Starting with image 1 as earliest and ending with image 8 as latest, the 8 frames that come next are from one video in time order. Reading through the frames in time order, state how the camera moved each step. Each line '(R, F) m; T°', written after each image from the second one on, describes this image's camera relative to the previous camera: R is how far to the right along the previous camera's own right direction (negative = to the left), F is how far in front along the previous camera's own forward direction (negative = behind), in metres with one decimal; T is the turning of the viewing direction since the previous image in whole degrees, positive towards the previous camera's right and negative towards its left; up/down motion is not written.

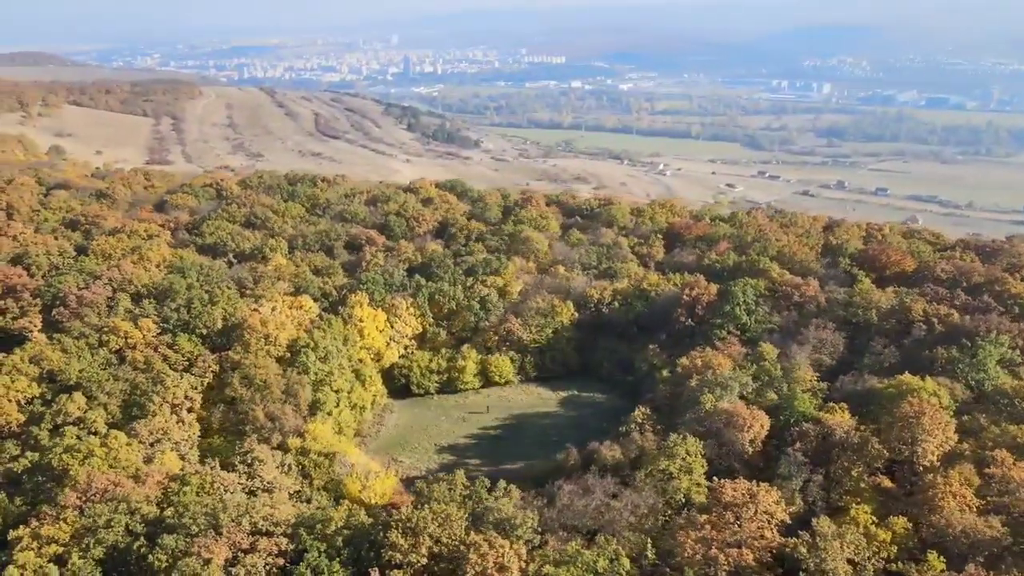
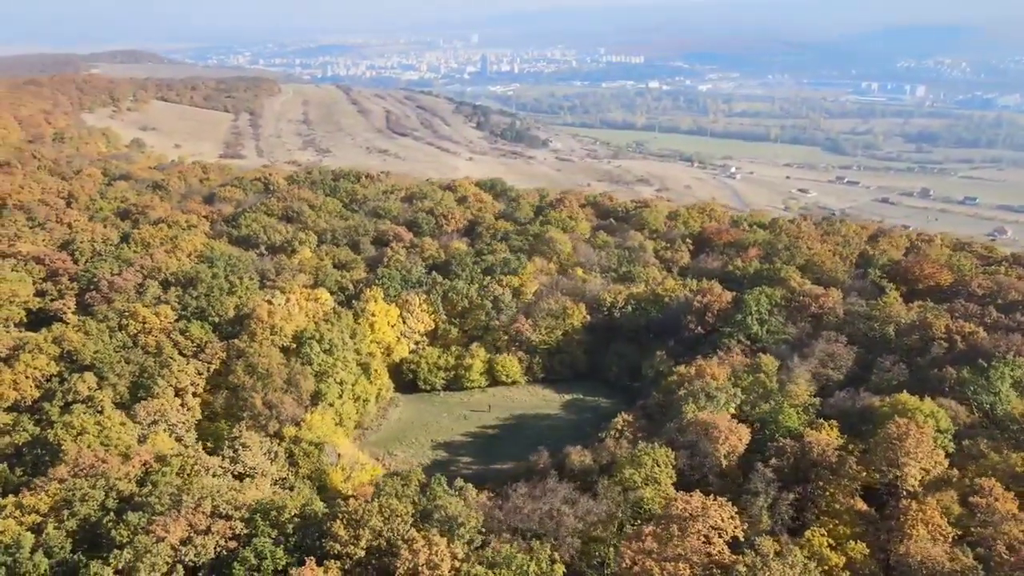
(+2.6, +0.1) m; -5°
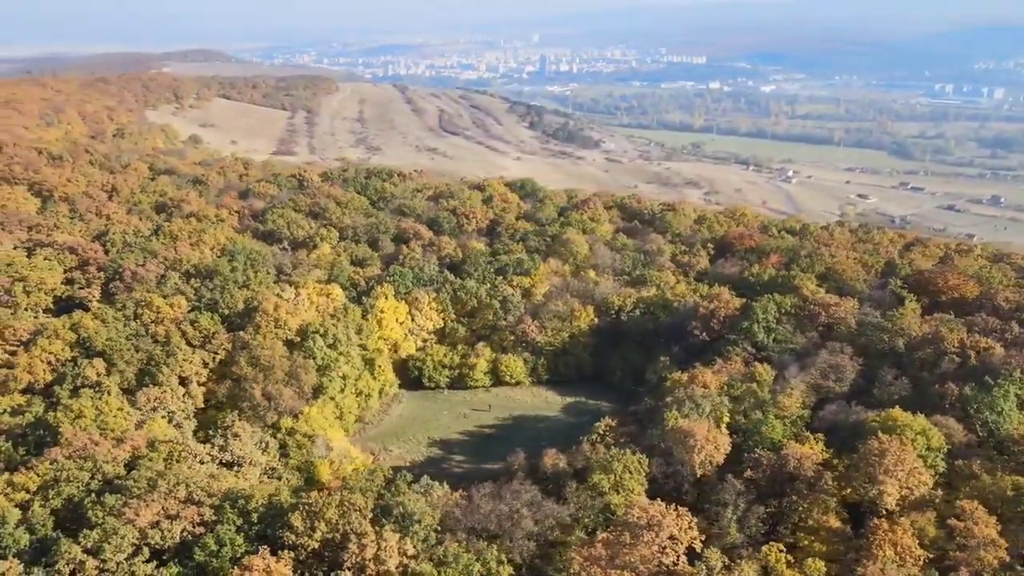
(+2.1, +0.1) m; -4°
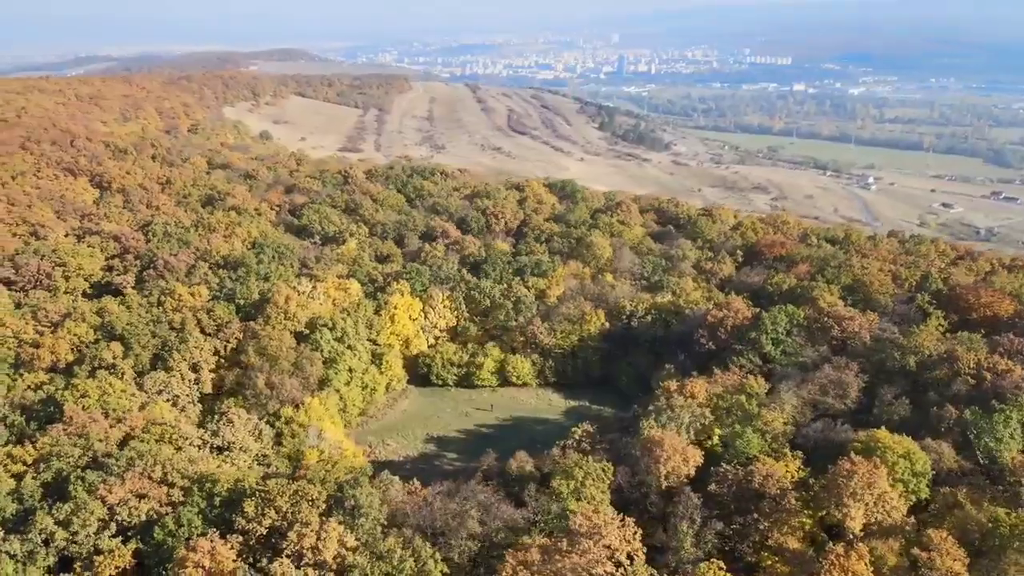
(+2.7, +0.1) m; -5°
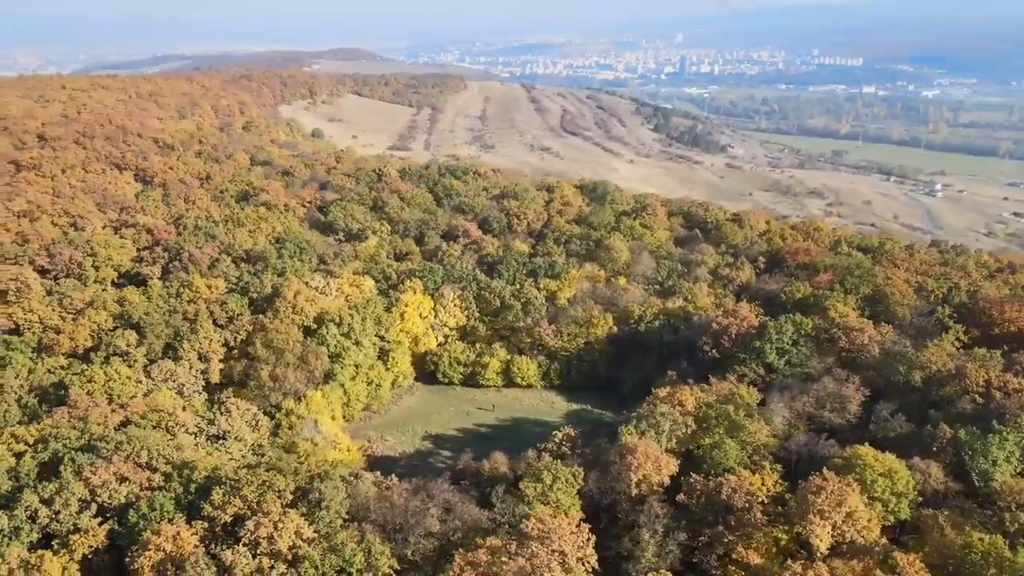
(+2.1, +0.1) m; -4°
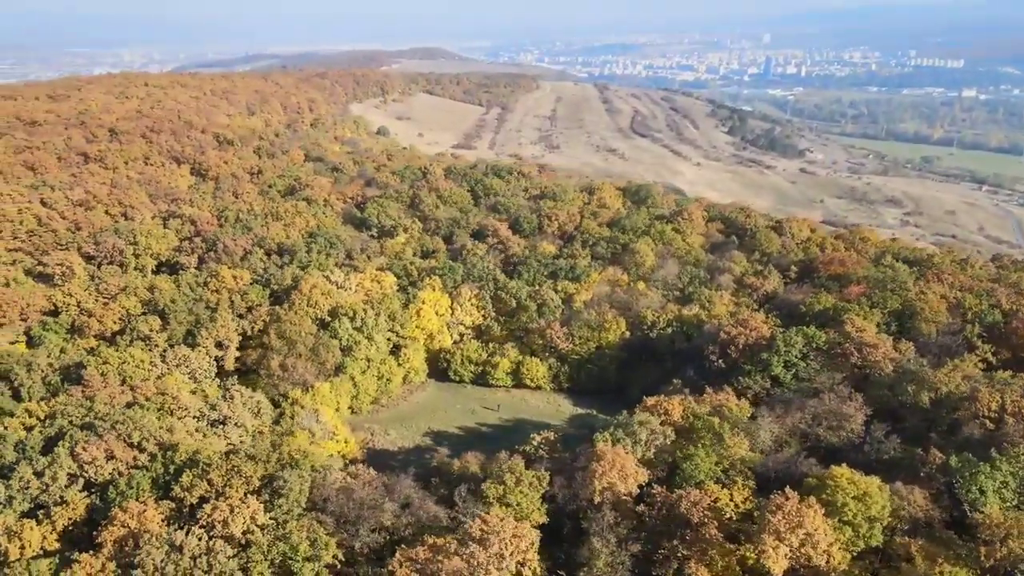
(+2.6, +0.1) m; -6°
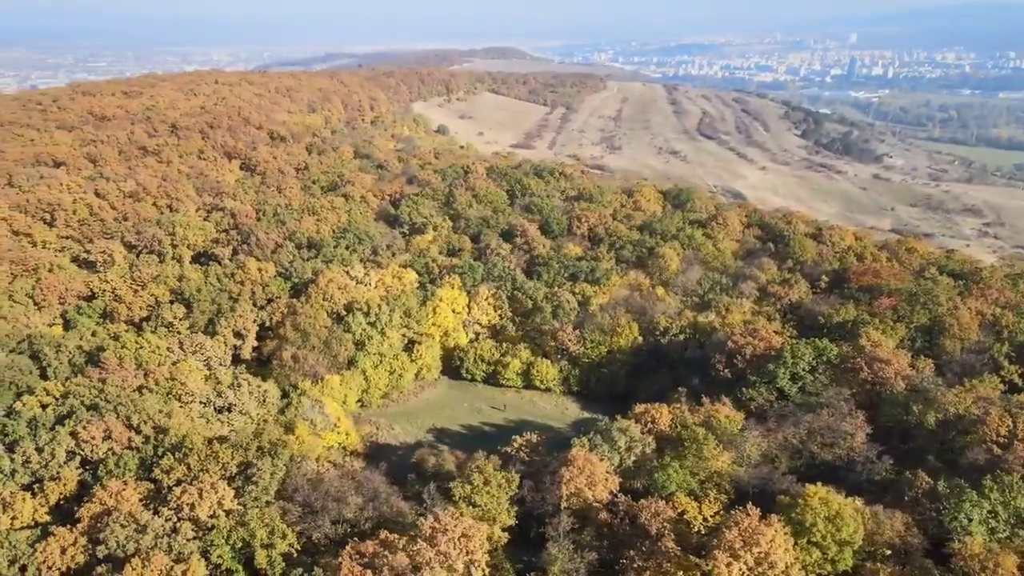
(+2.3, +0.1) m; -5°
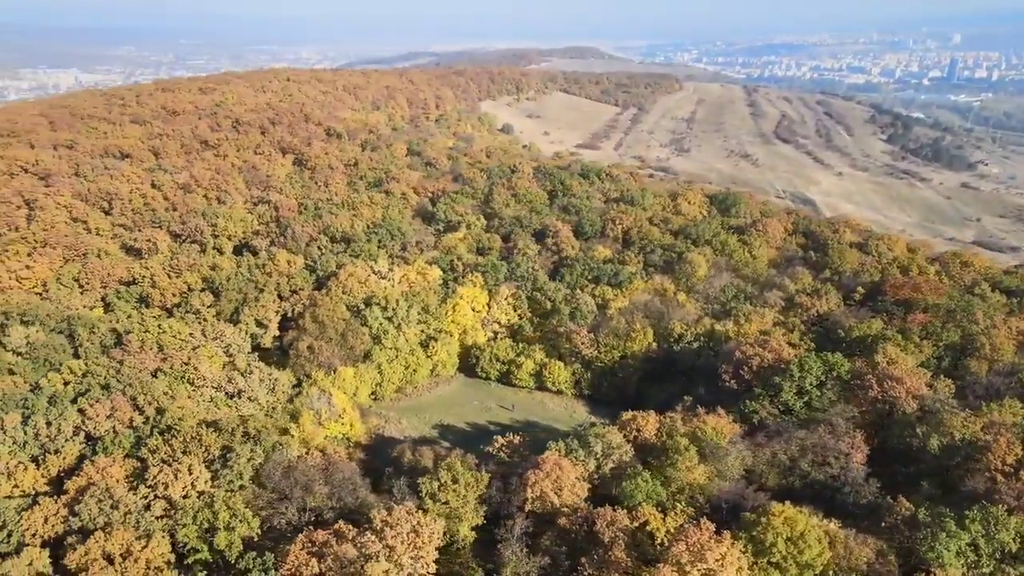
(+2.5, +0.1) m; -6°
